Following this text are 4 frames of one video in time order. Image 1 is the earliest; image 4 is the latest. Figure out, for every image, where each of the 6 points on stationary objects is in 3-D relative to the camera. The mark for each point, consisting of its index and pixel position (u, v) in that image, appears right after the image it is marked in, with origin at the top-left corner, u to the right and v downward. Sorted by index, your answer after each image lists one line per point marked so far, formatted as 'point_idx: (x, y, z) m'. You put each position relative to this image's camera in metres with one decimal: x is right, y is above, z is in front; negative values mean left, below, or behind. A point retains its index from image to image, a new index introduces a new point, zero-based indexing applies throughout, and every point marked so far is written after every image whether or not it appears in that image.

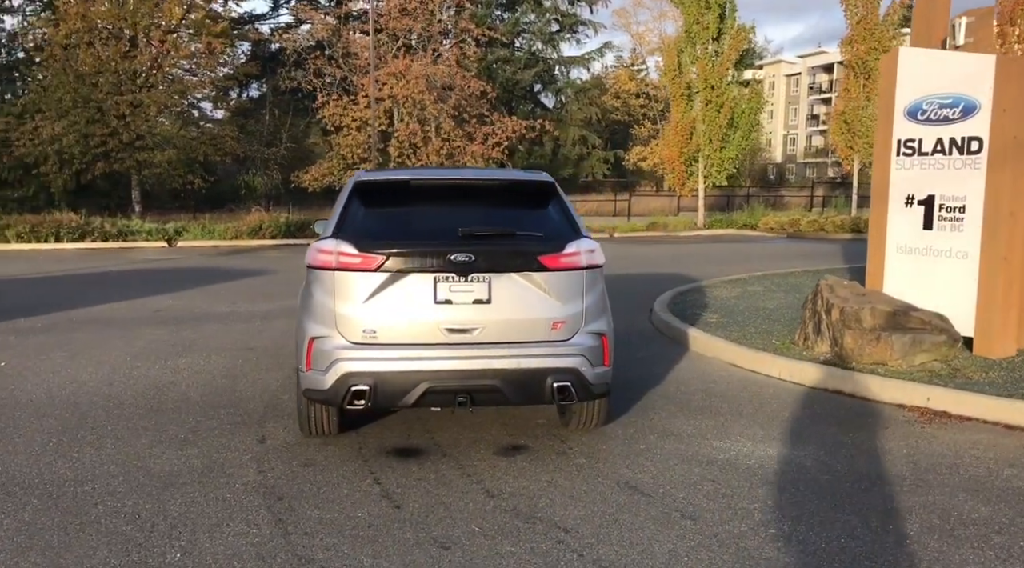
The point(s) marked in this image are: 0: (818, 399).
0: (+2.4, -0.9, +7.5) m
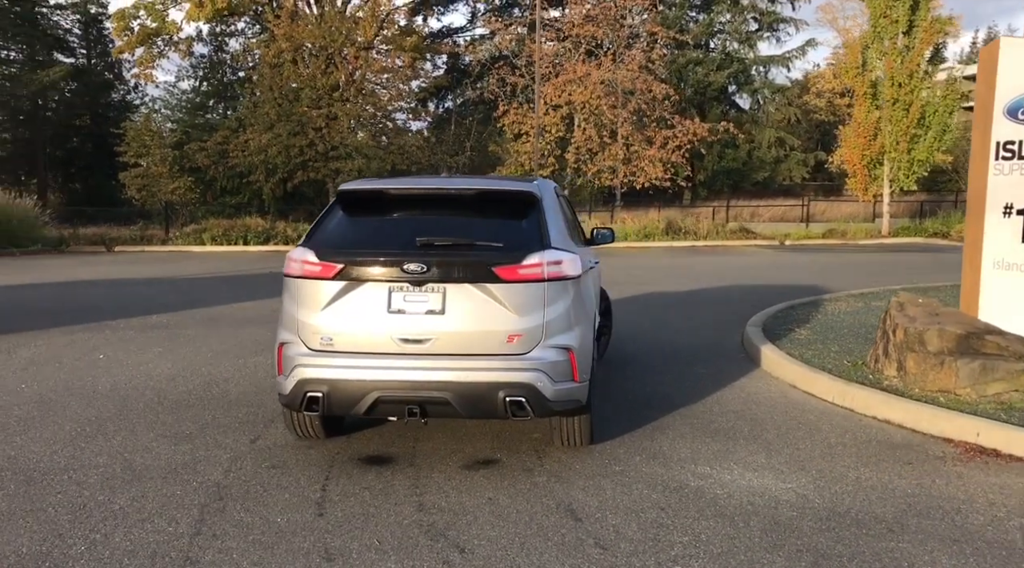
0: (+2.5, -1.0, +6.9) m
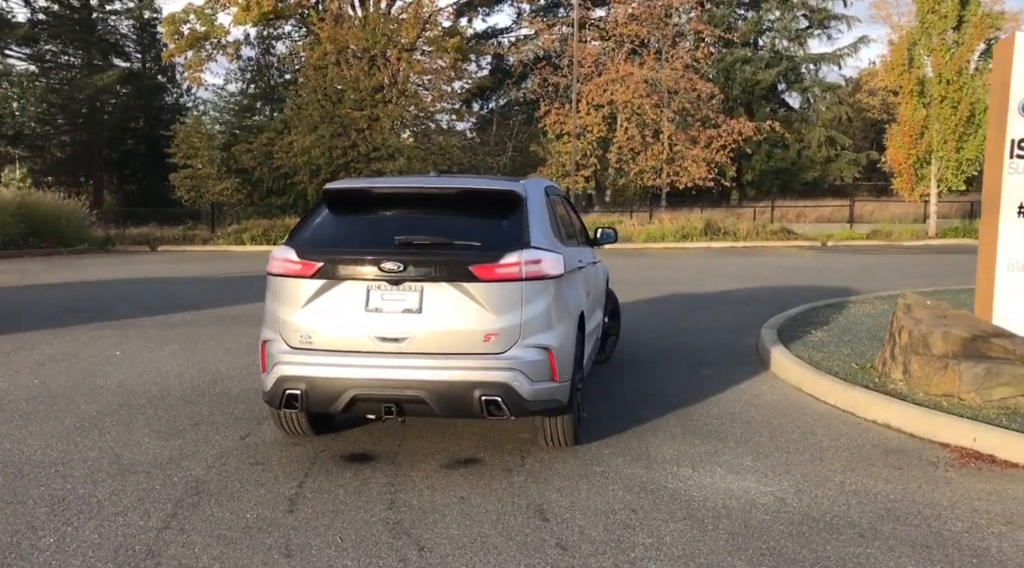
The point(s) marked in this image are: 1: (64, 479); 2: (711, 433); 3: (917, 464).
0: (+2.4, -1.0, +6.8) m
1: (-2.6, -1.1, +5.6) m
2: (+1.4, -1.0, +6.7) m
3: (+2.5, -1.1, +6.0) m
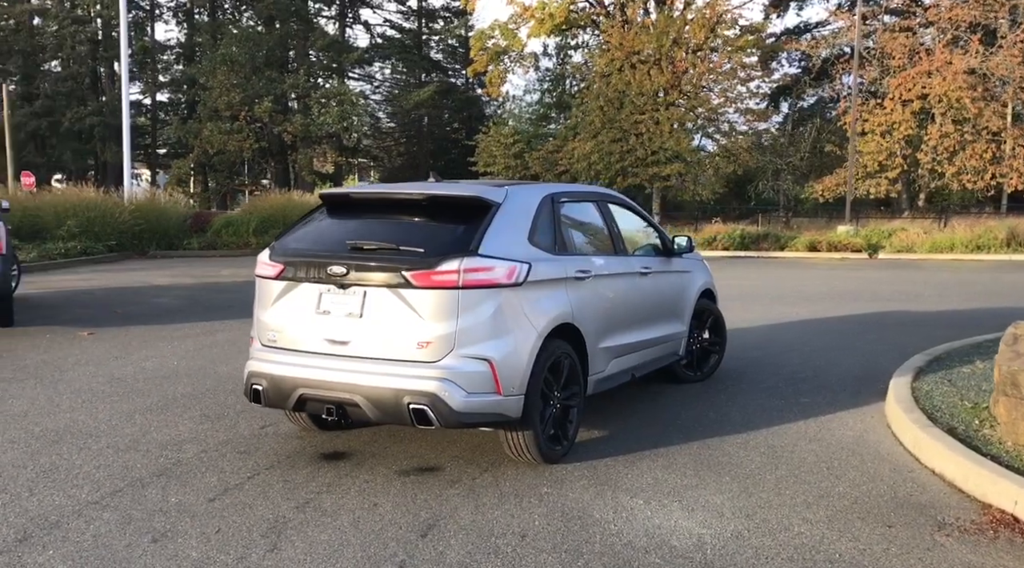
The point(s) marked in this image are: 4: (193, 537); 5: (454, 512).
0: (+2.3, -1.2, +5.7) m
1: (-2.8, -1.1, +6.3) m
2: (+1.3, -1.1, +6.0) m
3: (+2.1, -1.2, +5.0) m
4: (-1.6, -1.3, +4.9) m
5: (-0.3, -1.2, +5.2) m
